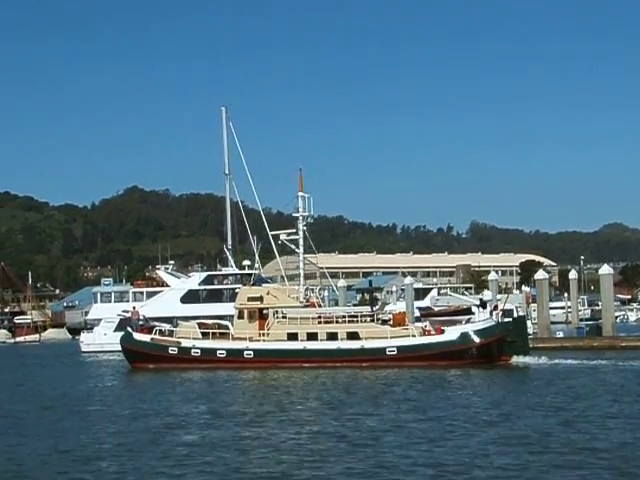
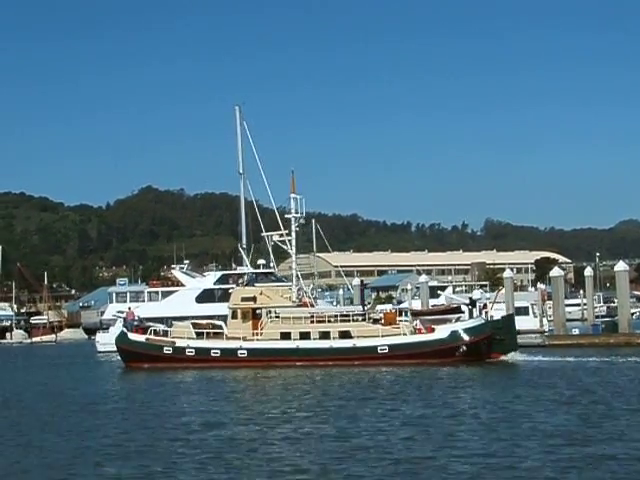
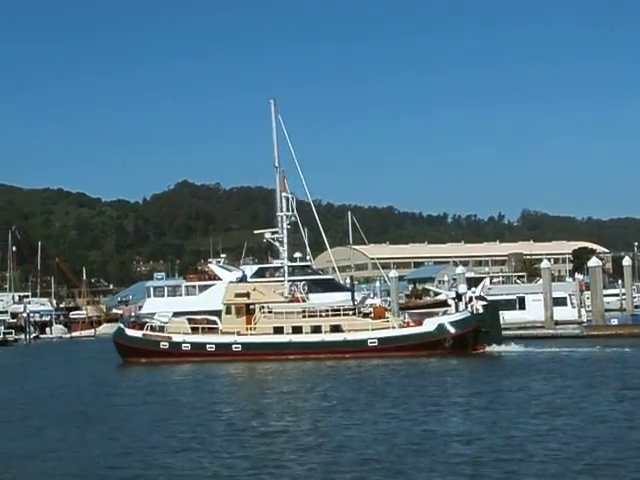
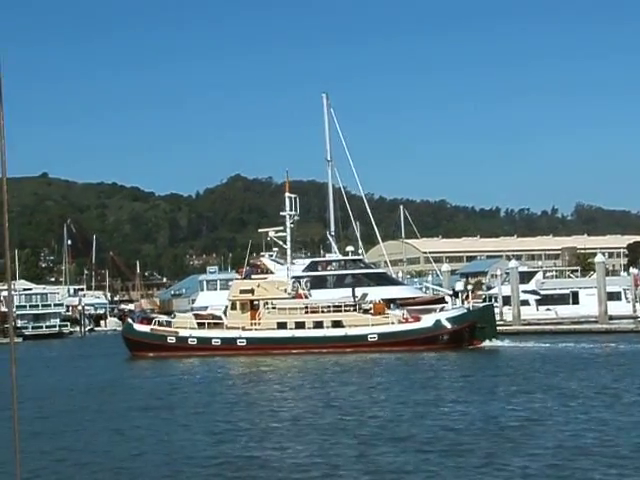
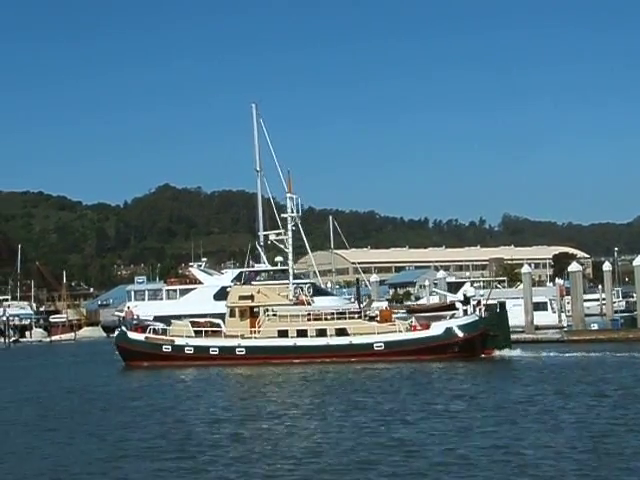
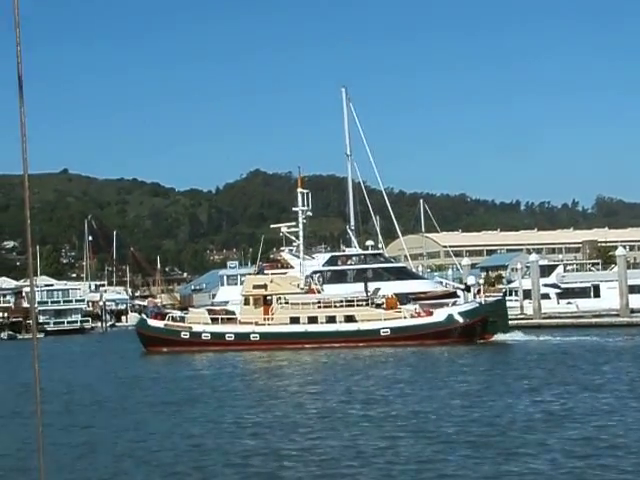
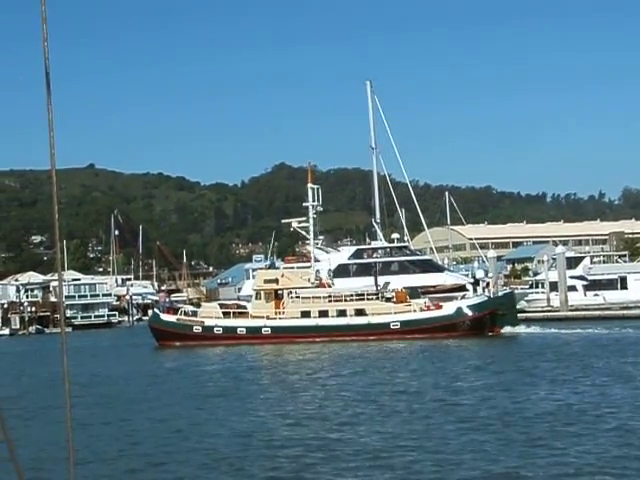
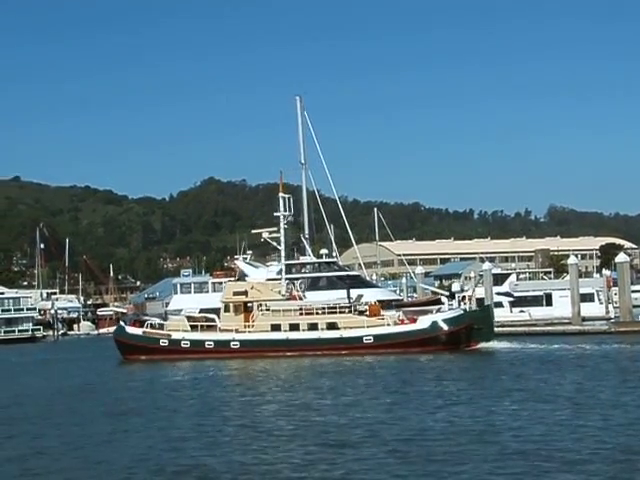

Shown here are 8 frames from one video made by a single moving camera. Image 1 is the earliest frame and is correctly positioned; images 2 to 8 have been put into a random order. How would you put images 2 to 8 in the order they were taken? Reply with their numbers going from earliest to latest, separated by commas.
2, 5, 3, 8, 4, 6, 7
